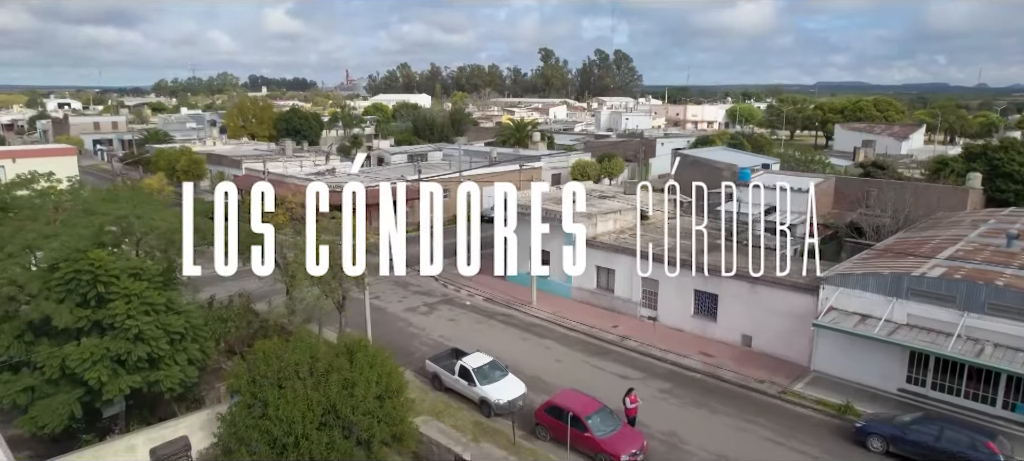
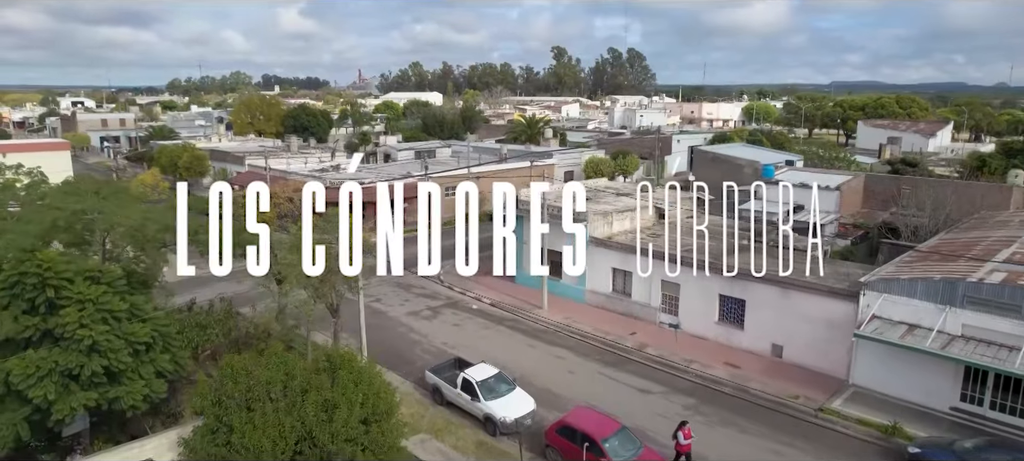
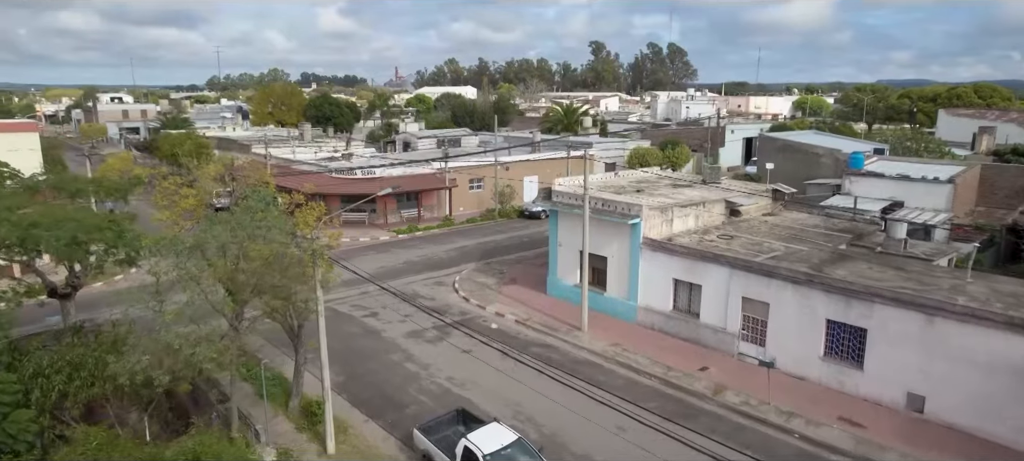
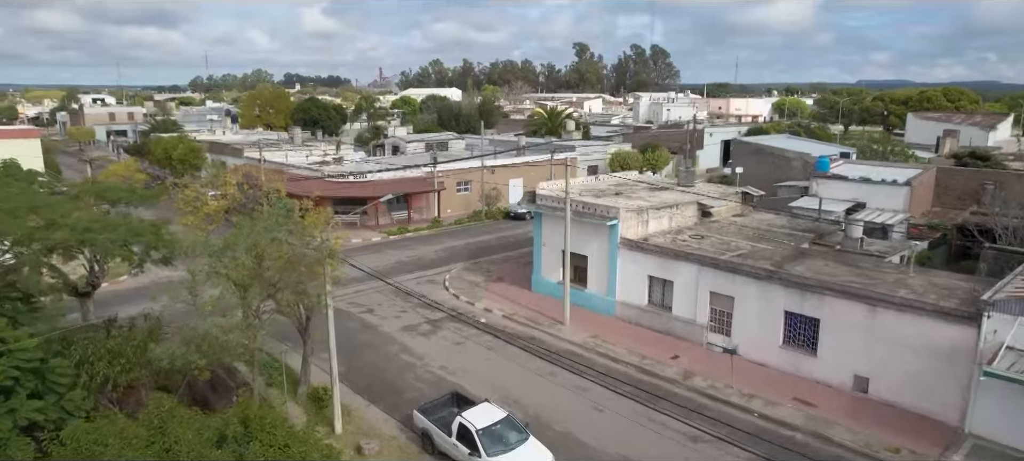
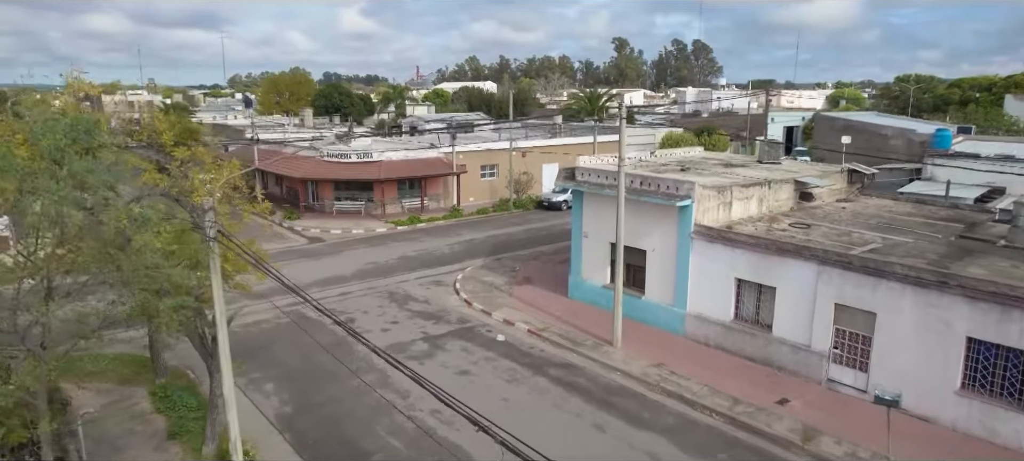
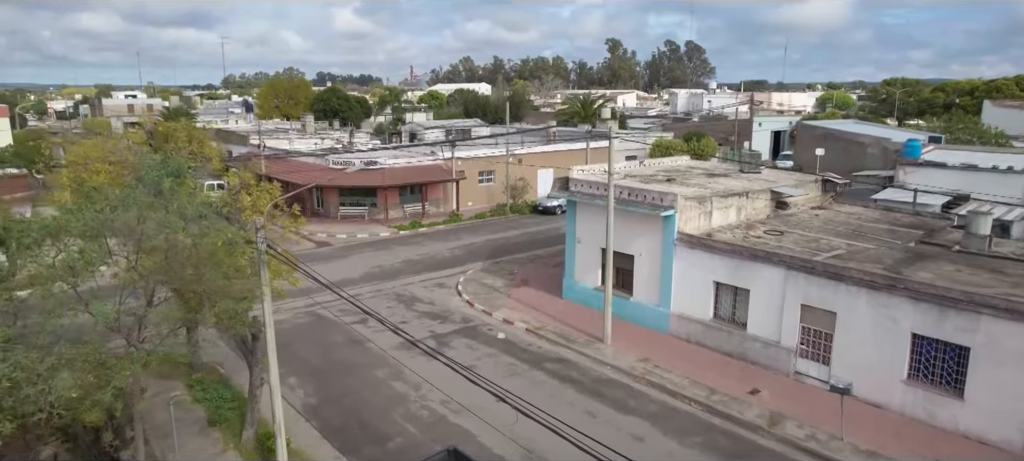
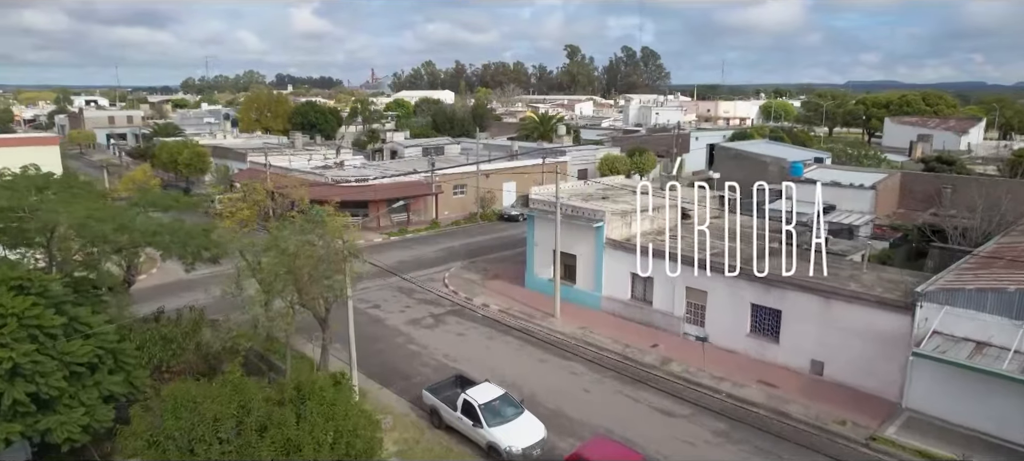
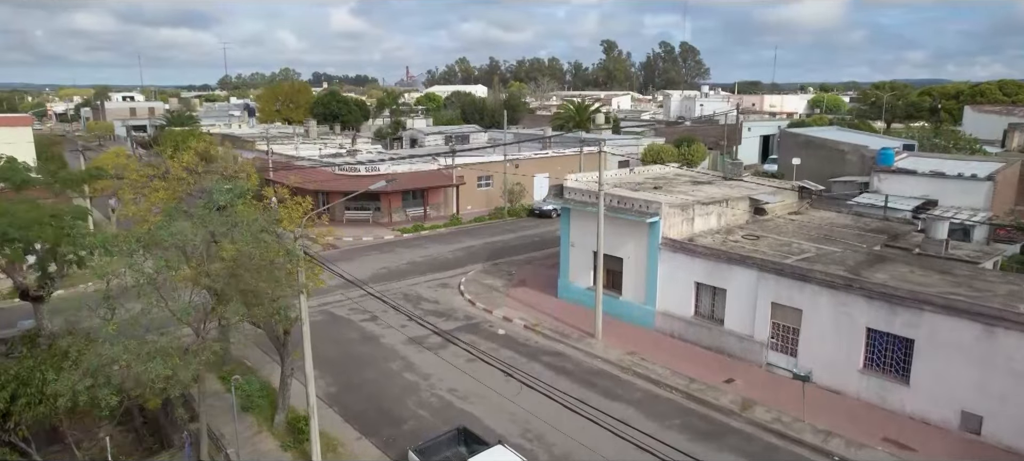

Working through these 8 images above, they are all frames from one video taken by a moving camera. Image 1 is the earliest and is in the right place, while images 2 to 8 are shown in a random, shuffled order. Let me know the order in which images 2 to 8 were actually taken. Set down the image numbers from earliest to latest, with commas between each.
2, 7, 4, 3, 8, 6, 5
